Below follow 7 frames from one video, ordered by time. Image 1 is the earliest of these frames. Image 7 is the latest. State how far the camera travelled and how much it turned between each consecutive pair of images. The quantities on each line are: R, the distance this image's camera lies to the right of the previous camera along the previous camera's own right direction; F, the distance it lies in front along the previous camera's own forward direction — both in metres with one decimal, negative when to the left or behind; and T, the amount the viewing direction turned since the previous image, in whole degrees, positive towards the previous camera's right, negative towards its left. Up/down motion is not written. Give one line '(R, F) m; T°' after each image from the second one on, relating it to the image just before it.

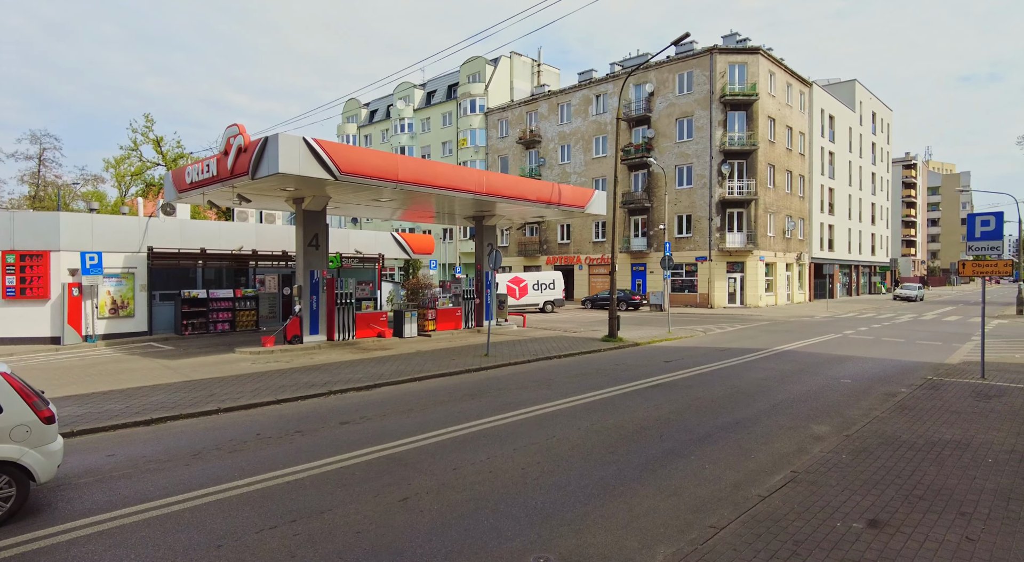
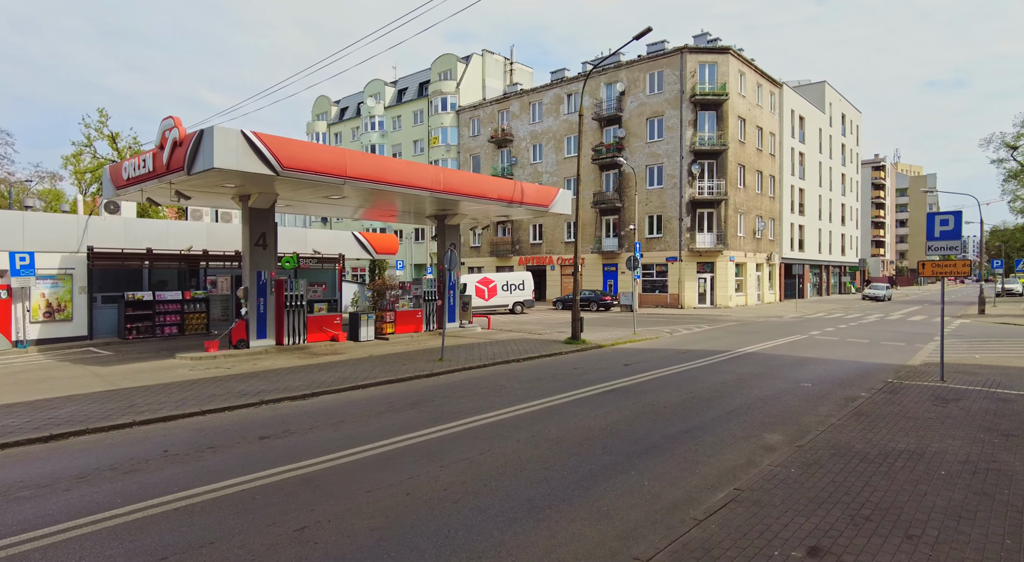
(+0.5, +0.5) m; +2°
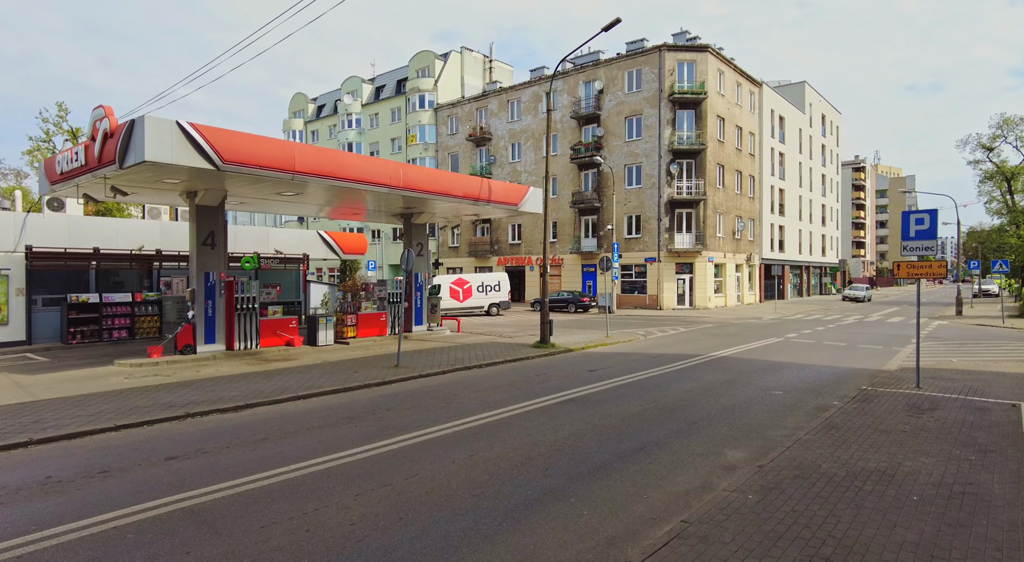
(+0.5, +0.7) m; +1°
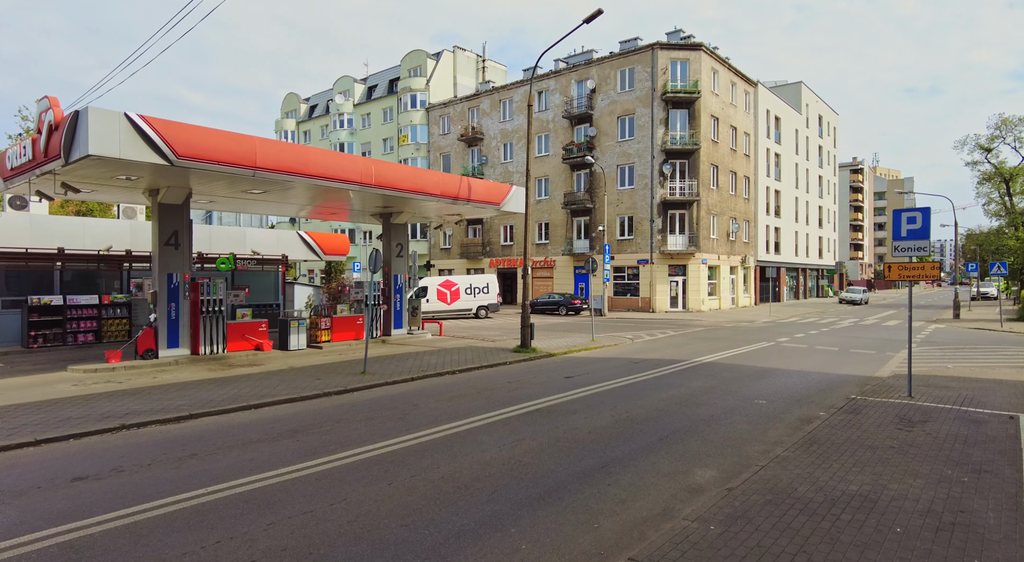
(+0.5, +0.6) m; 0°
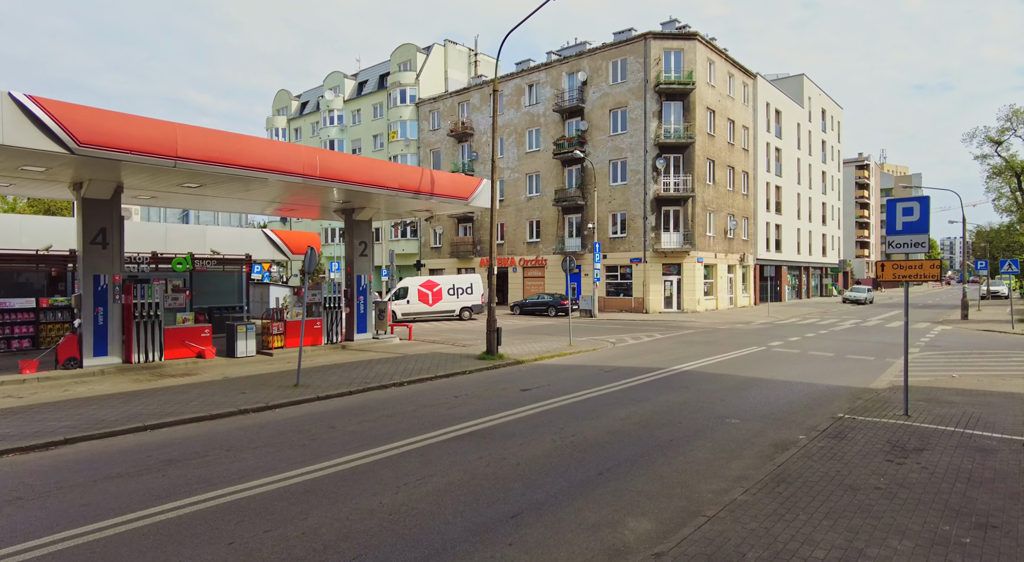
(+1.0, +1.2) m; -1°
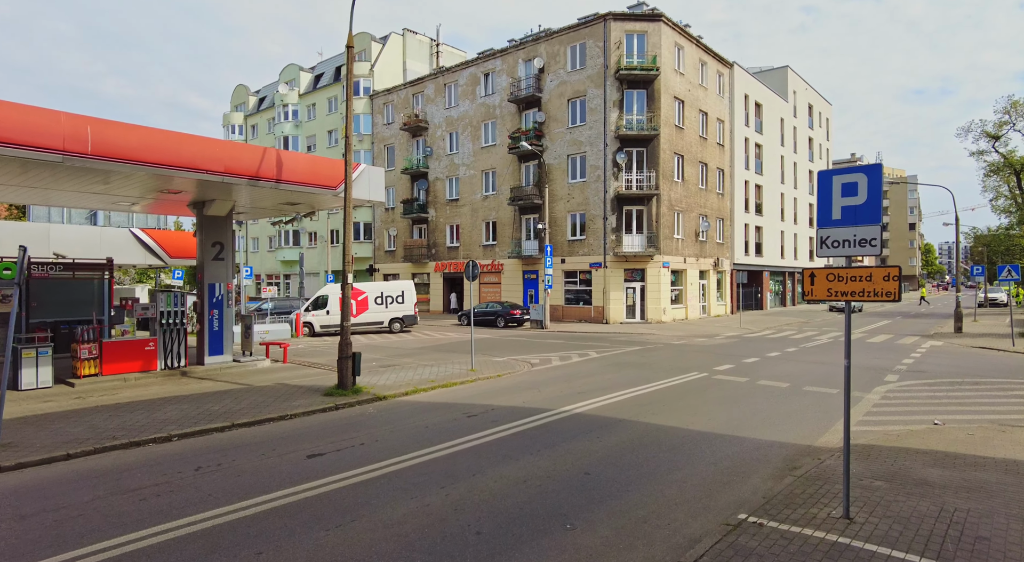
(+2.5, +3.1) m; 0°
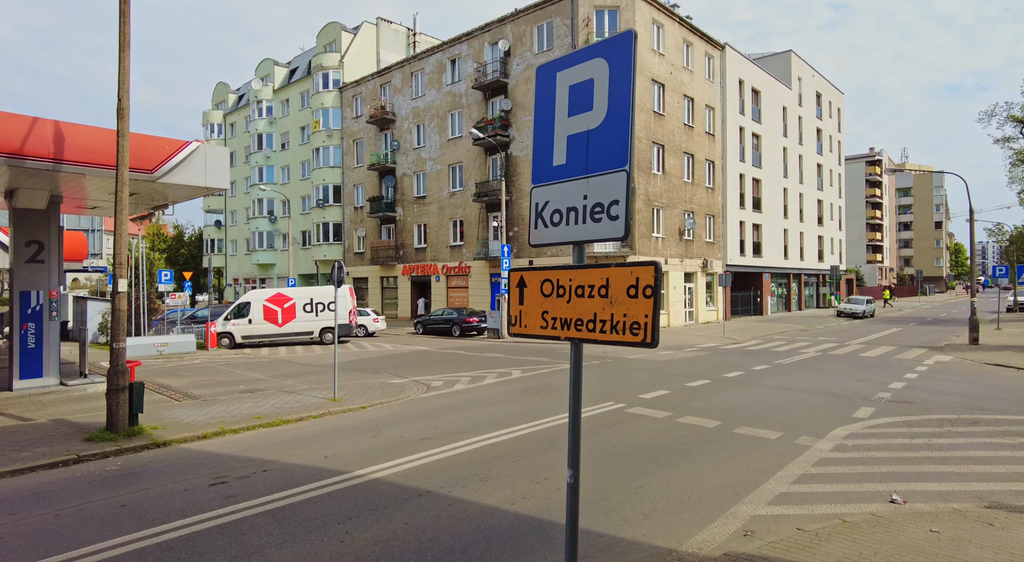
(+2.7, +2.8) m; -2°
